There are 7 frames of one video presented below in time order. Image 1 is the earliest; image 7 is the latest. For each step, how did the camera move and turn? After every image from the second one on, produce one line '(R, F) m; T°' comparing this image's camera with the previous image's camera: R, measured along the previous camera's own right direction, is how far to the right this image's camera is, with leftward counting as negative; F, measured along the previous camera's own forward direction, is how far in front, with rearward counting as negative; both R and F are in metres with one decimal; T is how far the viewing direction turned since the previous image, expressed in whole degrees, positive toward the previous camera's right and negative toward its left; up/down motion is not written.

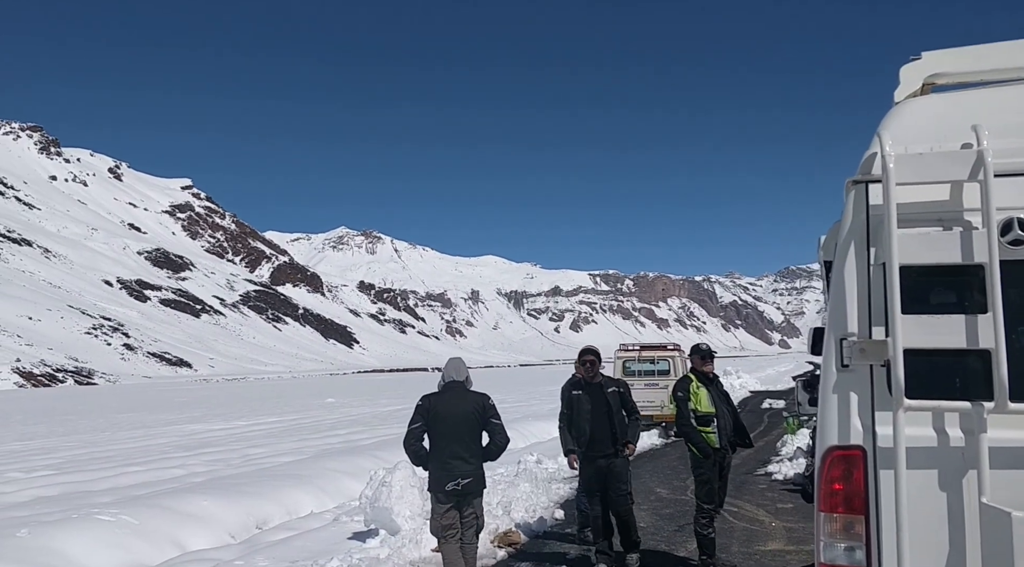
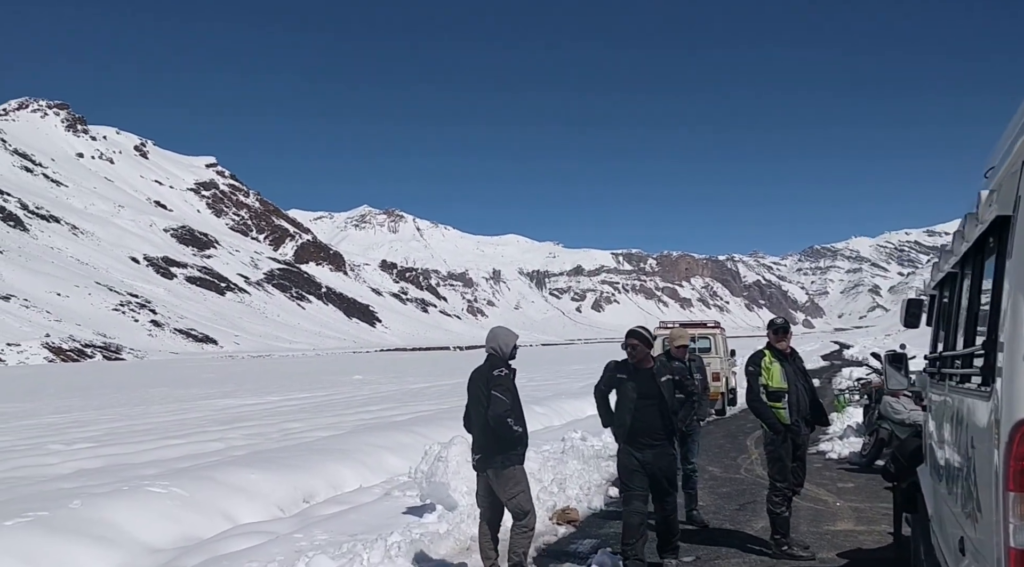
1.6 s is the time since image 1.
(-0.3, +0.2) m; -2°
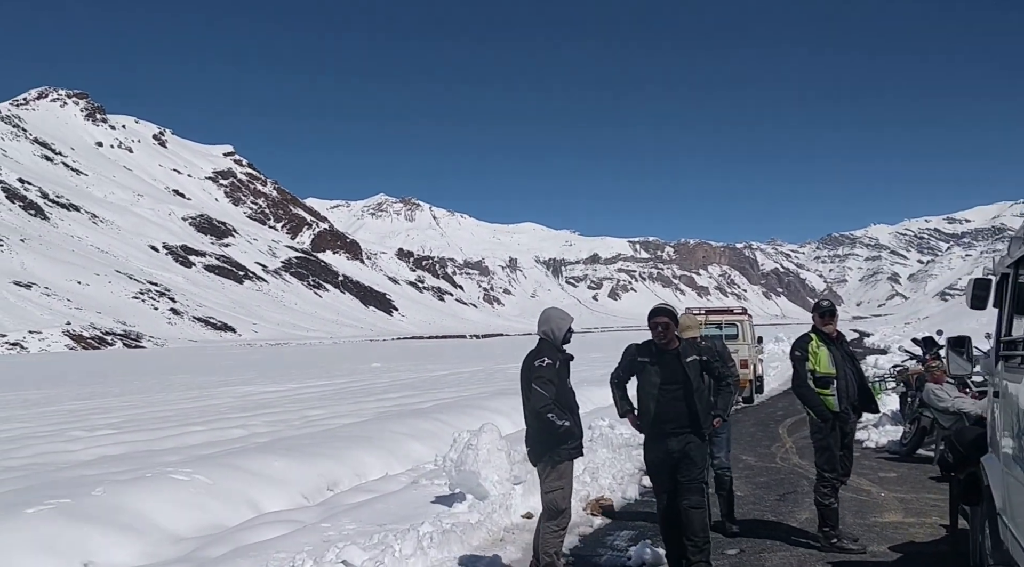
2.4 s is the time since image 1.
(-0.1, +0.2) m; -1°
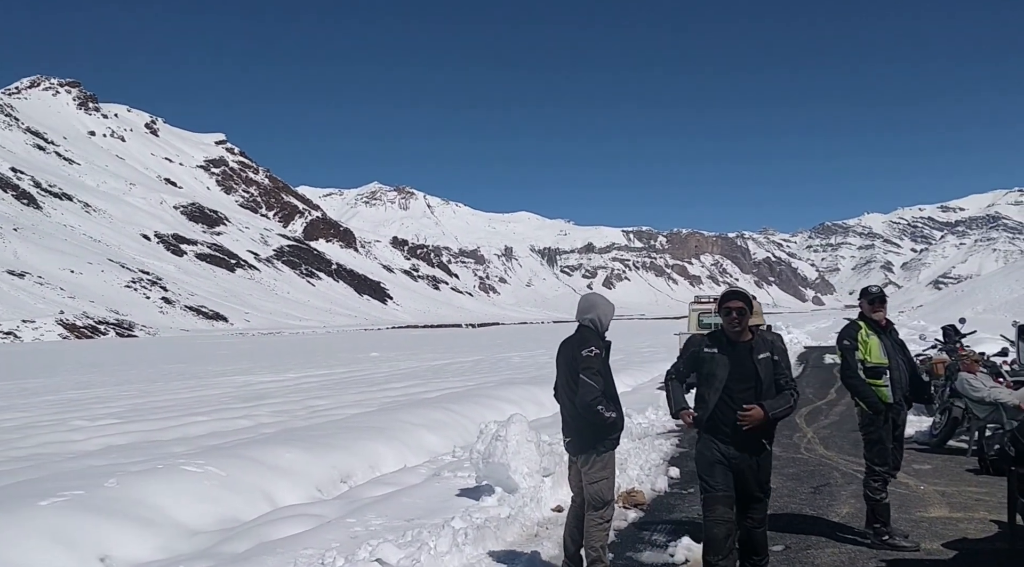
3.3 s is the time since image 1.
(-0.3, +0.2) m; 0°
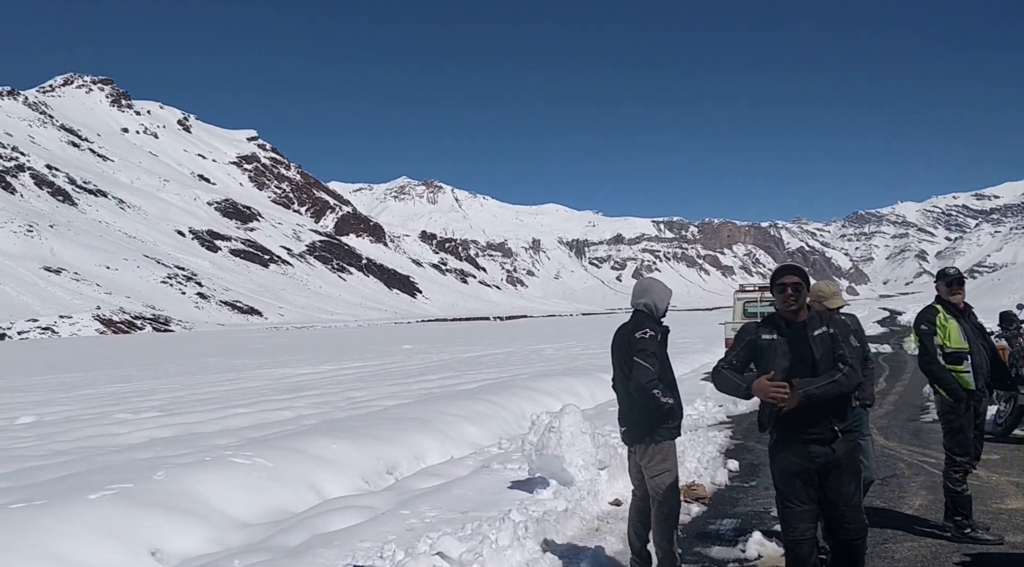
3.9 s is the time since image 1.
(-0.2, +0.2) m; -2°
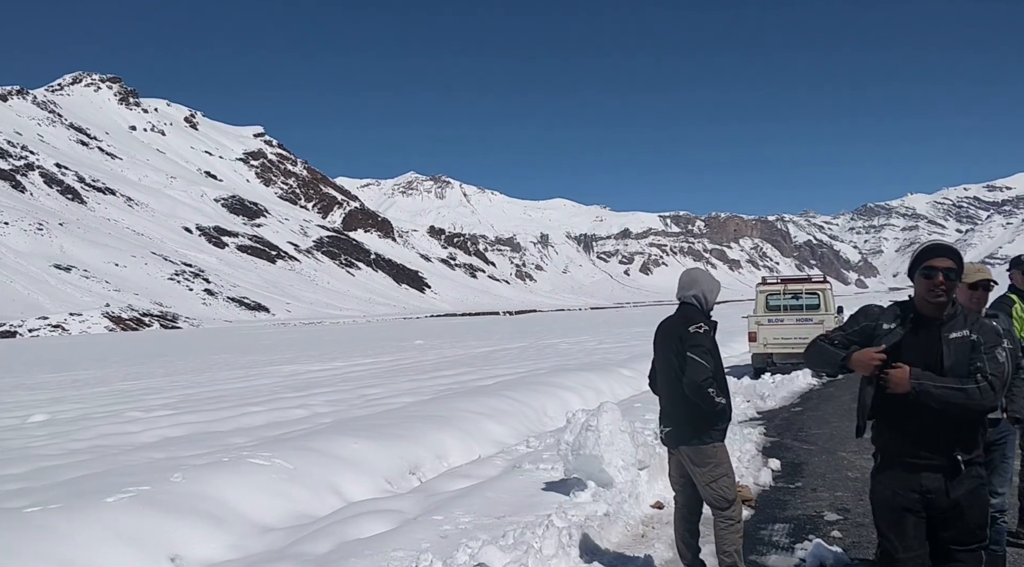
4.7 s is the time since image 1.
(-0.2, +0.3) m; 0°
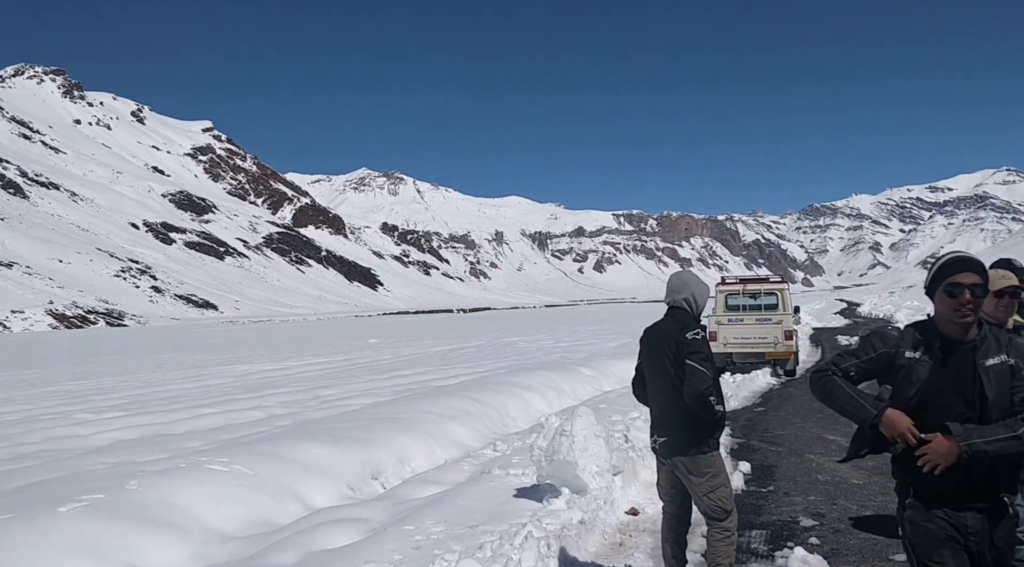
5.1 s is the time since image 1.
(-0.1, +0.2) m; +3°
